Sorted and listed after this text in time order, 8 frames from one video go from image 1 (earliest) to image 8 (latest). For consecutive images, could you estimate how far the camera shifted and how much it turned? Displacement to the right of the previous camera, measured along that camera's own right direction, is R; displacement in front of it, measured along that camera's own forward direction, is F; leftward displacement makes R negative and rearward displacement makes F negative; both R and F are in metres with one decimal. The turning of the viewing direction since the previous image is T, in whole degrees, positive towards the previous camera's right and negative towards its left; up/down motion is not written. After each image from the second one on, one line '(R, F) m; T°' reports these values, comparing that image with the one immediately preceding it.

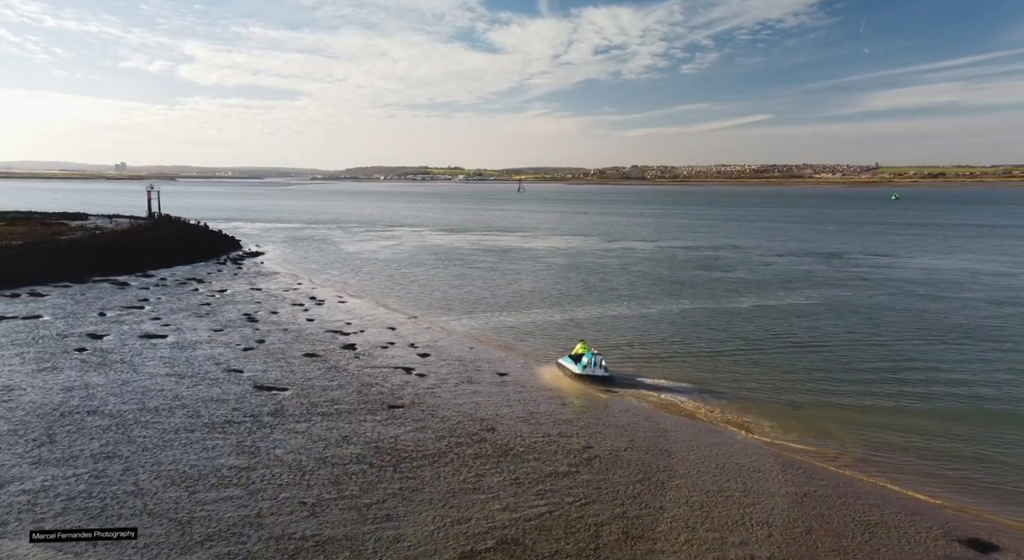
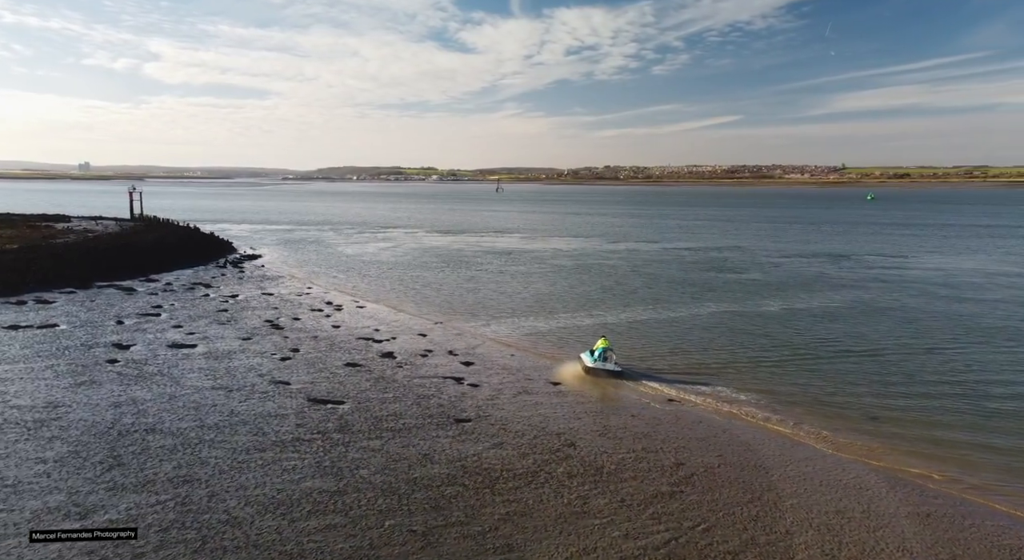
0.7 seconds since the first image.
(-1.6, +0.3) m; +1°
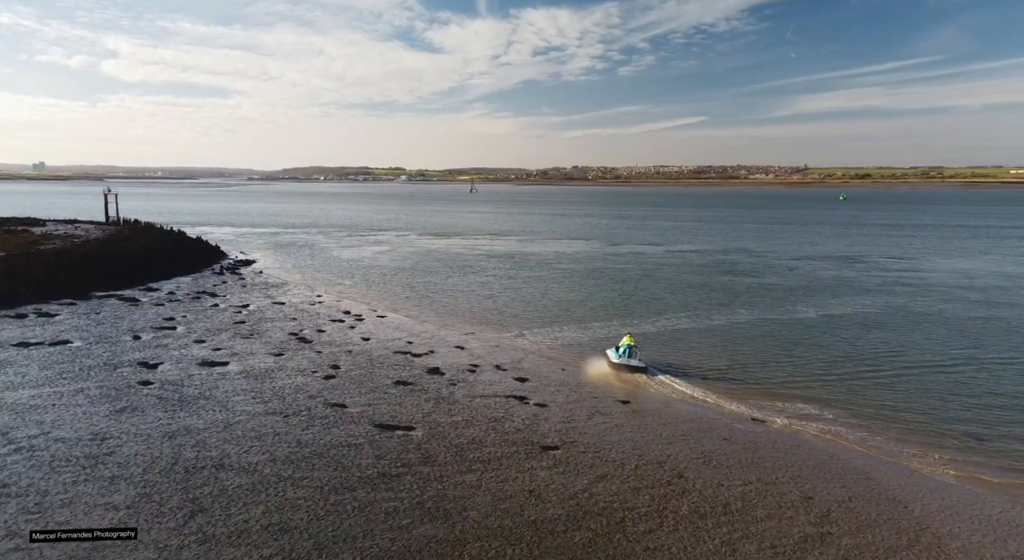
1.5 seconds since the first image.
(-1.9, +0.7) m; +1°
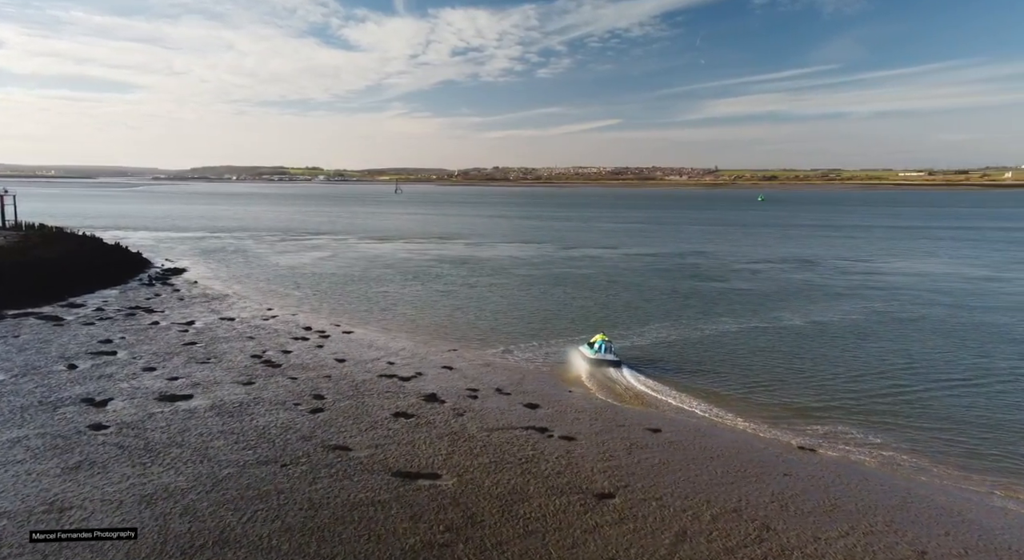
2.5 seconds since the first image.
(-1.8, +1.4) m; +6°
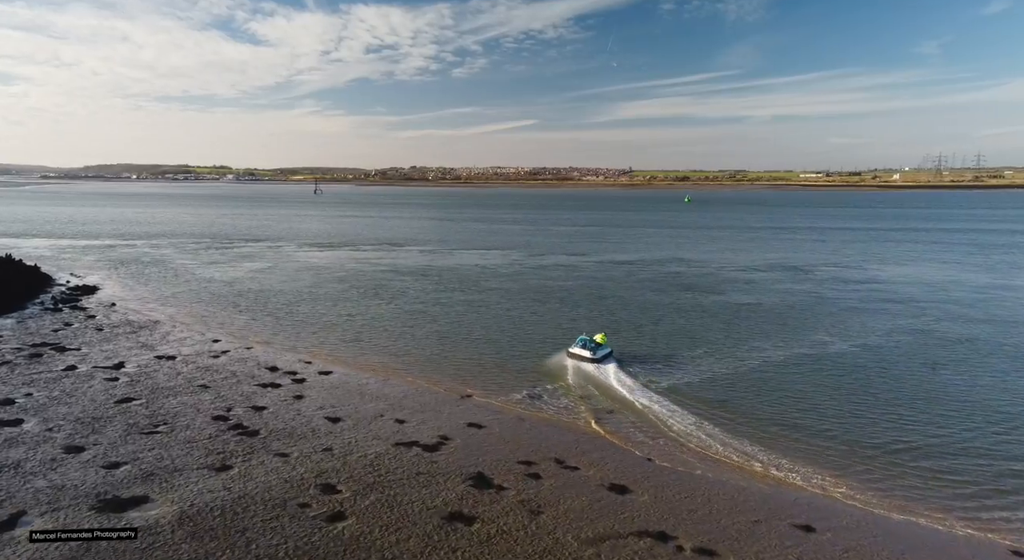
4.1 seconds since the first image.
(-2.8, +3.8) m; +6°
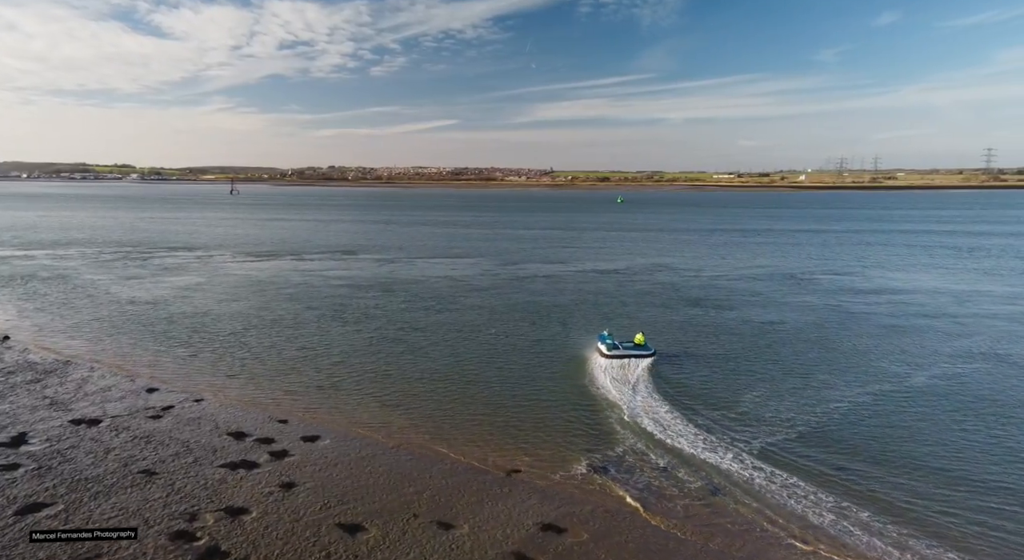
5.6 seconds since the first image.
(-3.1, +4.4) m; +6°
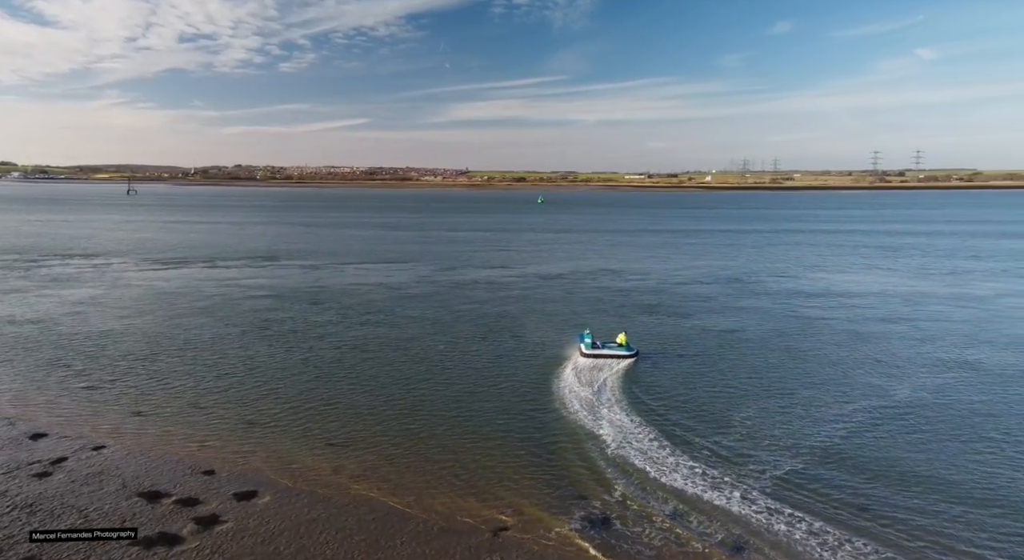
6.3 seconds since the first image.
(-1.2, +2.3) m; +7°
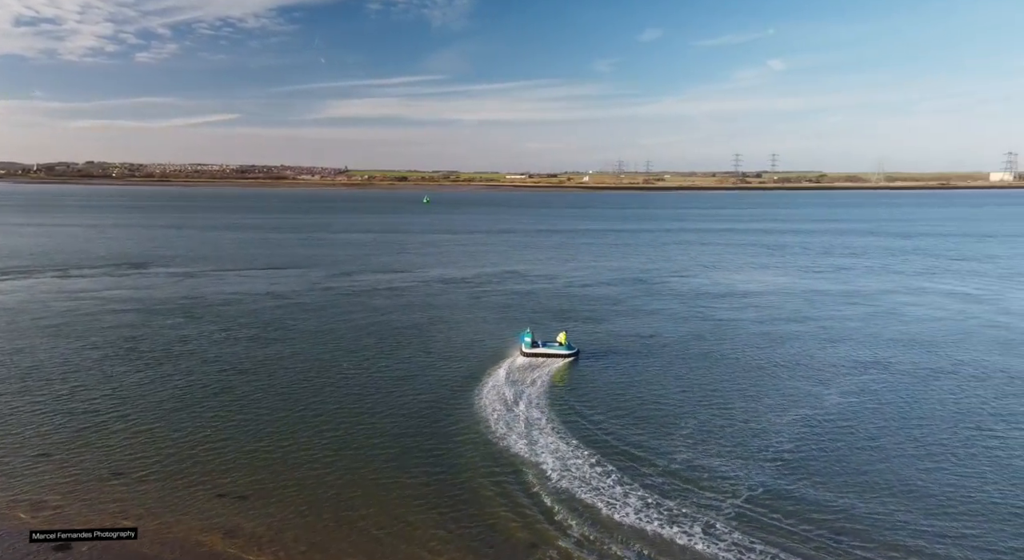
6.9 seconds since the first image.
(-0.9, +2.0) m; +11°
